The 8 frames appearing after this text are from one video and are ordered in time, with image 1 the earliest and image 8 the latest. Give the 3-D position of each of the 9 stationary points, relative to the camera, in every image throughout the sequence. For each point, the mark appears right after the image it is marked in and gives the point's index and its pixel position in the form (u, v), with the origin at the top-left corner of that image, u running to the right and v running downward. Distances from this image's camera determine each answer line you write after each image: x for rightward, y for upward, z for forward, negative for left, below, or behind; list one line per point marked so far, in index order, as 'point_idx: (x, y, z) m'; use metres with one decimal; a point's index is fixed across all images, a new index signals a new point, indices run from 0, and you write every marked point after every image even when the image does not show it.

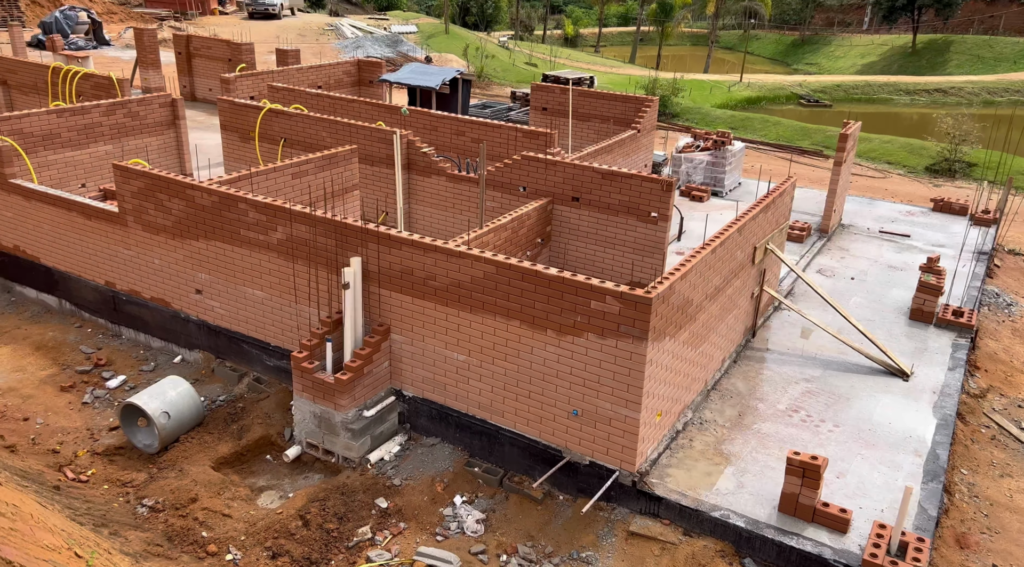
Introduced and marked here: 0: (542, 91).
0: (+0.6, +4.1, +16.9) m
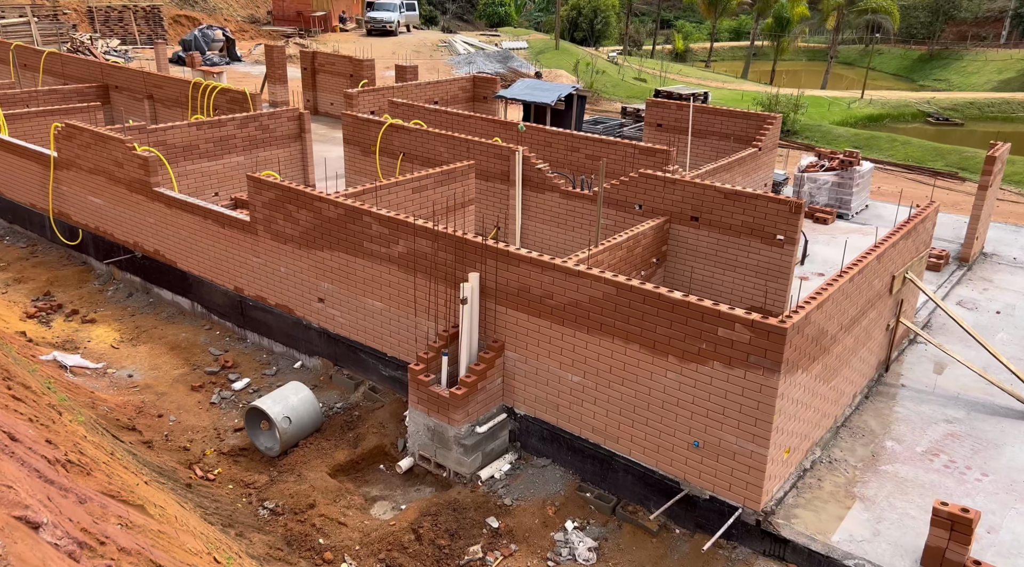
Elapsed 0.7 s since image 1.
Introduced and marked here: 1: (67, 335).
0: (+3.0, +3.6, +16.7) m
1: (-6.3, -0.7, +11.5) m
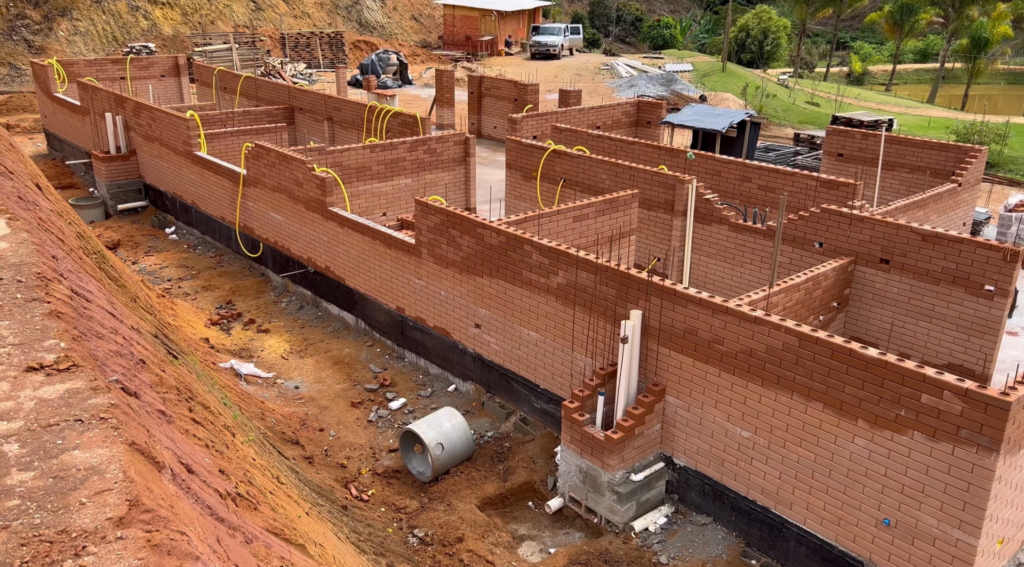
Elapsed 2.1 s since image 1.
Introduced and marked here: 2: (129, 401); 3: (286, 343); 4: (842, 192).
0: (+6.3, +2.8, +15.5) m
1: (-4.0, -0.9, +12.1) m
2: (-2.8, -0.9, +5.8) m
3: (-3.4, -0.9, +12.2) m
4: (+4.6, +1.3, +11.4) m
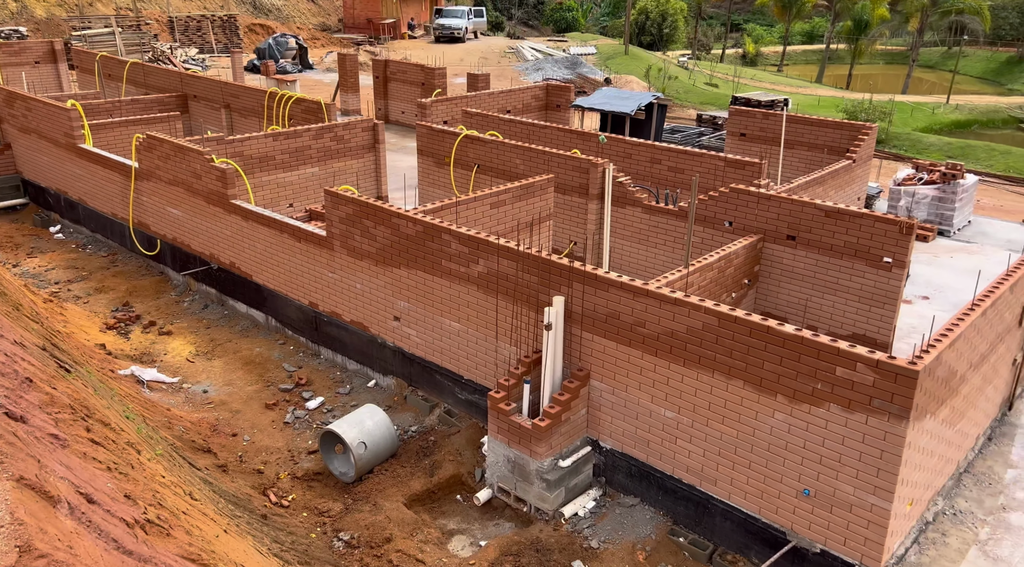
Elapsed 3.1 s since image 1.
0: (+4.6, +3.3, +15.9) m
1: (-5.2, -0.9, +11.5) m
2: (-3.2, -0.9, +5.3) m
3: (-4.6, -0.9, +11.6) m
4: (+3.4, +1.6, +11.6) m
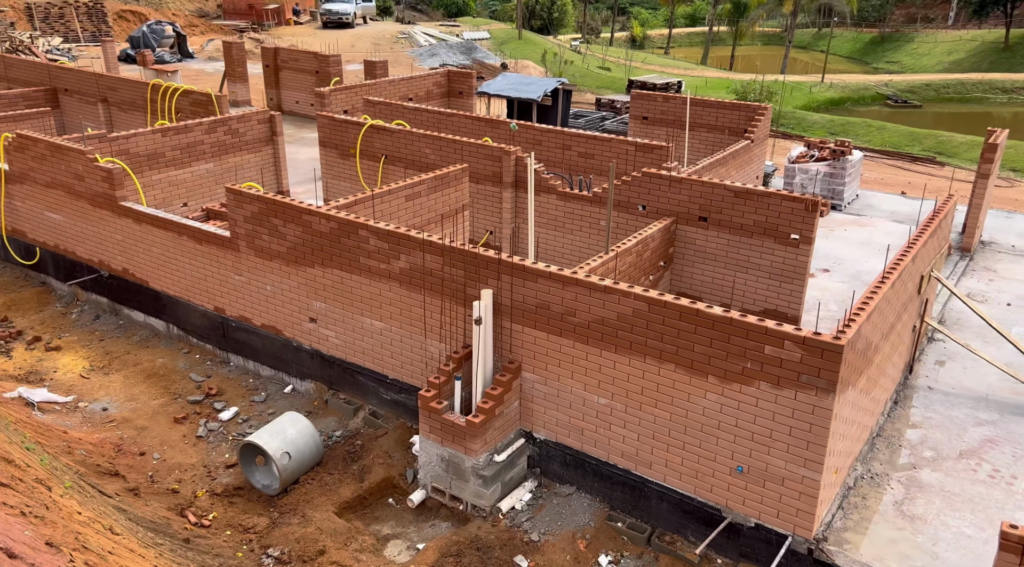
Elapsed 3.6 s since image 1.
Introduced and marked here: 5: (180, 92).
0: (+2.7, +3.7, +16.1) m
1: (-6.3, -1.1, +10.6) m
2: (-3.6, -1.1, +4.7) m
3: (-5.7, -1.0, +10.8) m
4: (+2.1, +1.9, +11.8) m
5: (-6.6, +3.8, +16.1) m
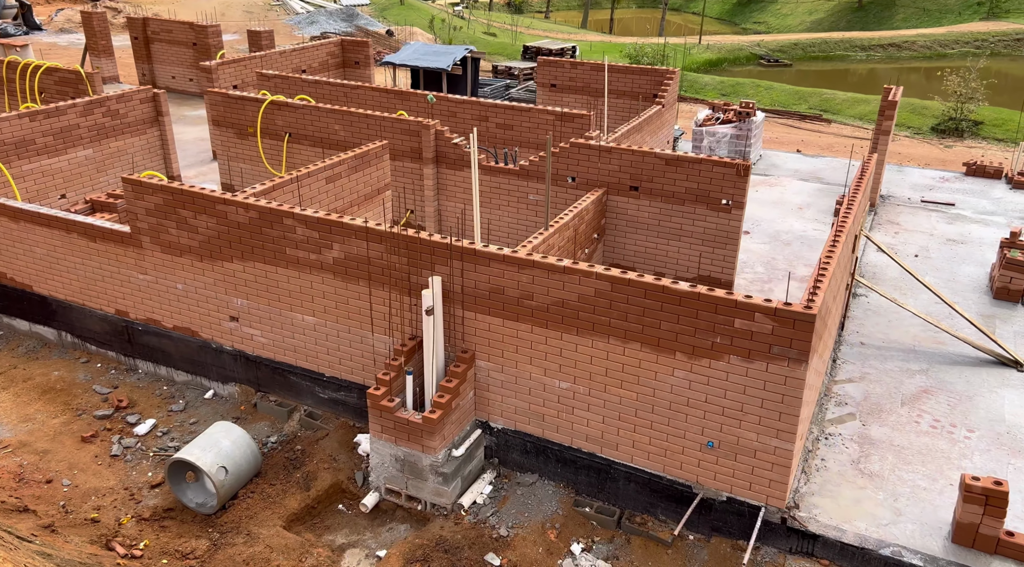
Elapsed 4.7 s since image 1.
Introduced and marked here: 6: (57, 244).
0: (+0.8, +4.3, +15.8) m
1: (-7.0, -1.2, +9.3) m
2: (-3.5, -1.3, +3.9) m
3: (-6.4, -1.1, +9.6) m
4: (+1.0, +2.3, +11.5) m
5: (-8.4, +3.8, +14.5) m
6: (-5.3, +0.5, +9.5) m
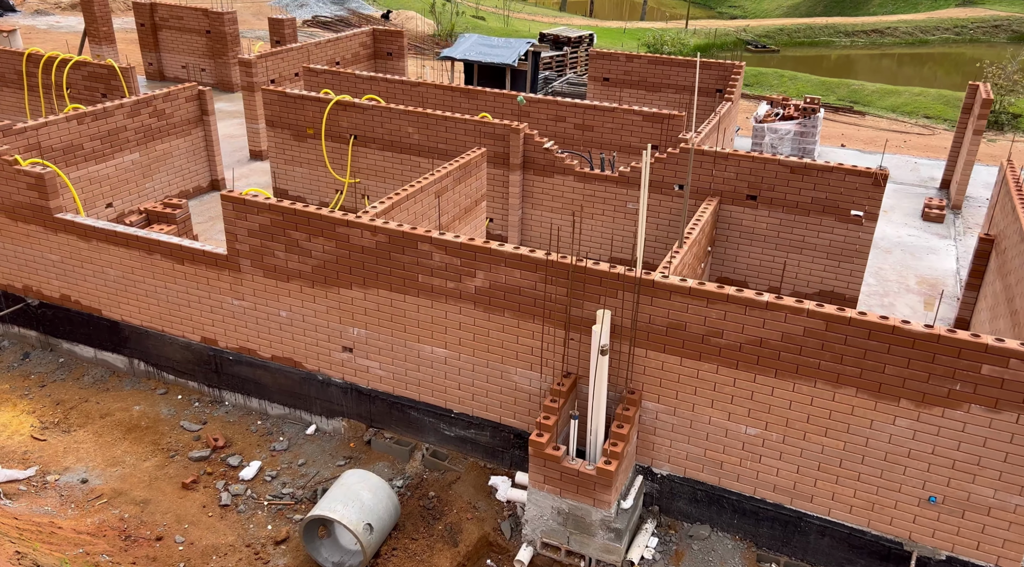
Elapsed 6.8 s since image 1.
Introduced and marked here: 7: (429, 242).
0: (+1.8, +4.2, +15.1) m
1: (-5.7, -1.5, +8.4) m
2: (-1.9, -1.6, +3.1) m
3: (-5.1, -1.4, +8.6) m
4: (+2.2, +2.1, +10.8) m
5: (-7.3, +3.6, +13.4) m
6: (-4.0, +0.2, +8.6) m
7: (-0.7, +0.4, +6.9) m
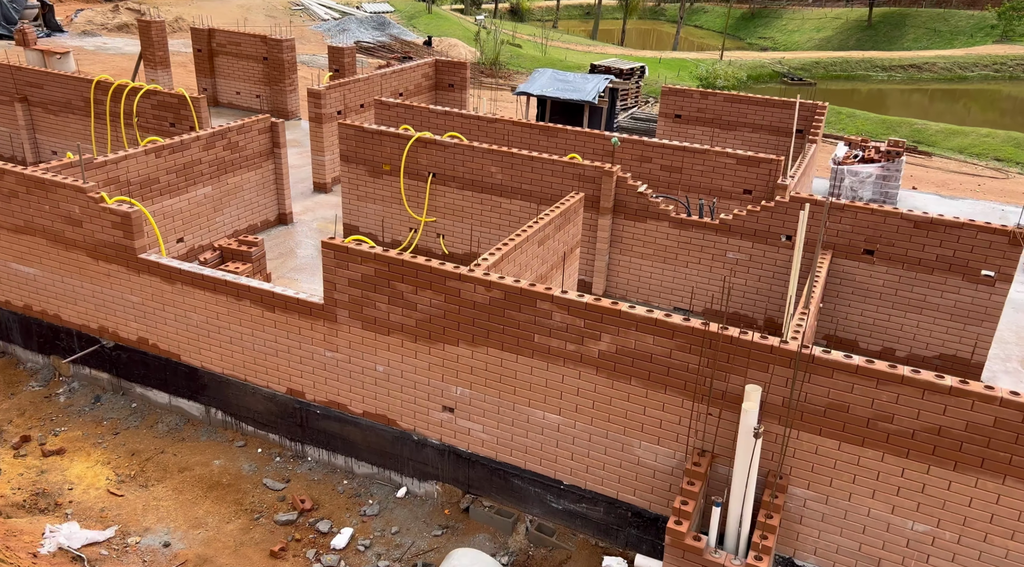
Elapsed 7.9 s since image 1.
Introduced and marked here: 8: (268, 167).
0: (+3.1, +3.4, +14.6) m
1: (-4.6, -1.9, +7.9) m
2: (-1.1, -2.0, +2.5) m
3: (-4.1, -1.8, +8.2) m
4: (+3.4, +1.4, +10.3) m
5: (-6.0, +3.1, +13.1) m
6: (-2.9, -0.3, +8.1) m
7: (+0.3, -0.1, +6.4) m
8: (-3.7, +1.8, +12.3) m
